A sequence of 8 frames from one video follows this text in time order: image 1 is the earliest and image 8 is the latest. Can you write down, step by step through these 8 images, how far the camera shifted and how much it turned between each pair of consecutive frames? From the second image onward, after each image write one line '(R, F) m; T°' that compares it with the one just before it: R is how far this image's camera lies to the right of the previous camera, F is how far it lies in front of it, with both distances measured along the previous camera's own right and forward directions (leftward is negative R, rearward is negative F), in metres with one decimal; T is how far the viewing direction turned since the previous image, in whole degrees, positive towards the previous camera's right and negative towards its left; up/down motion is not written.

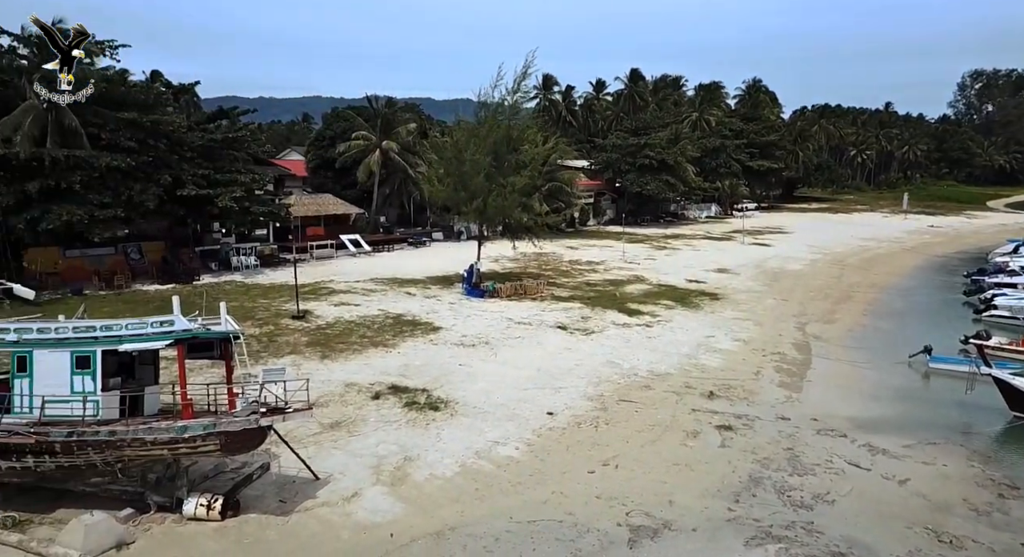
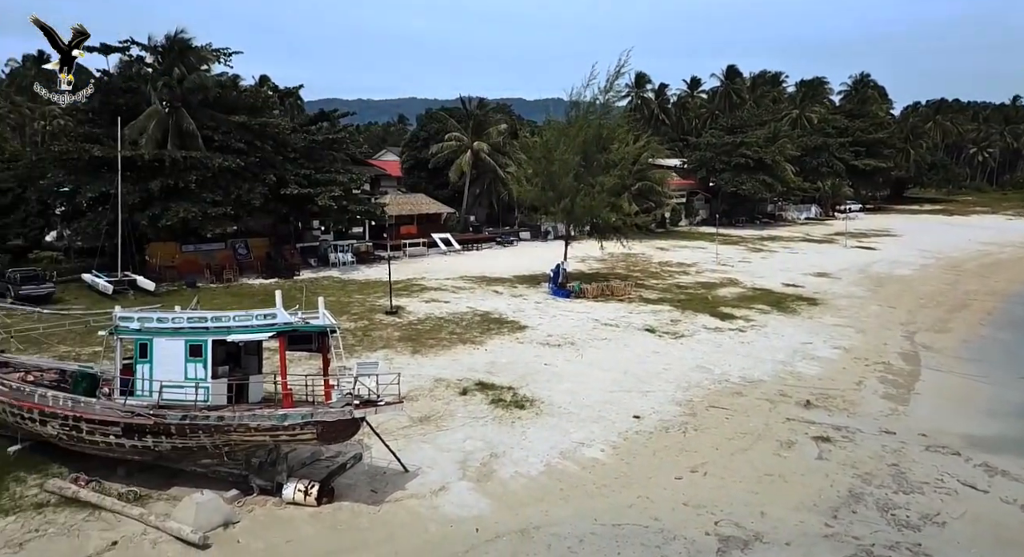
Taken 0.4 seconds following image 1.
(0.0, 0.0) m; -7°
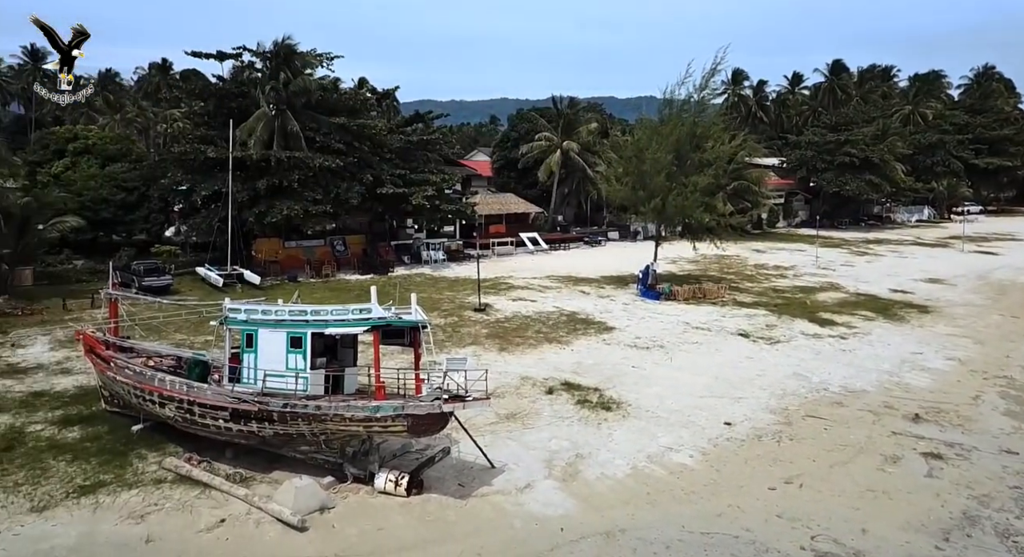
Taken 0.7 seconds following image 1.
(0.0, 0.0) m; -7°
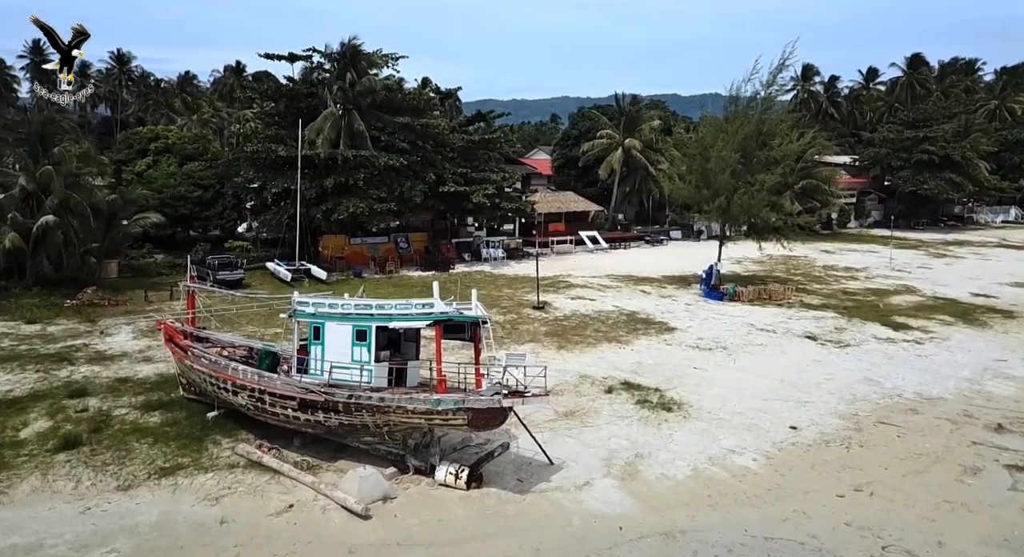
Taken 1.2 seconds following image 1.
(0.0, 0.0) m; -5°
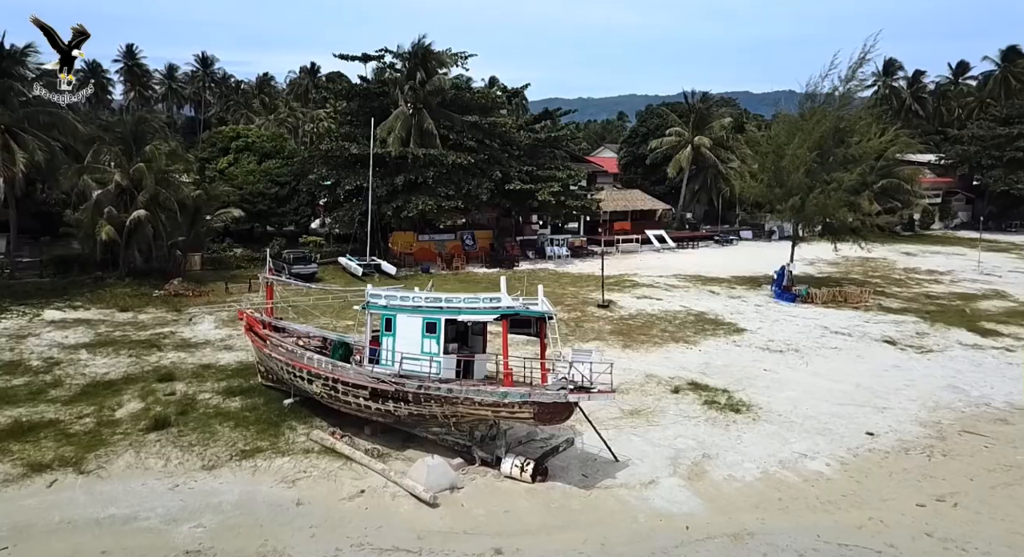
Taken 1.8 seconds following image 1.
(-0.1, -0.1) m; -5°
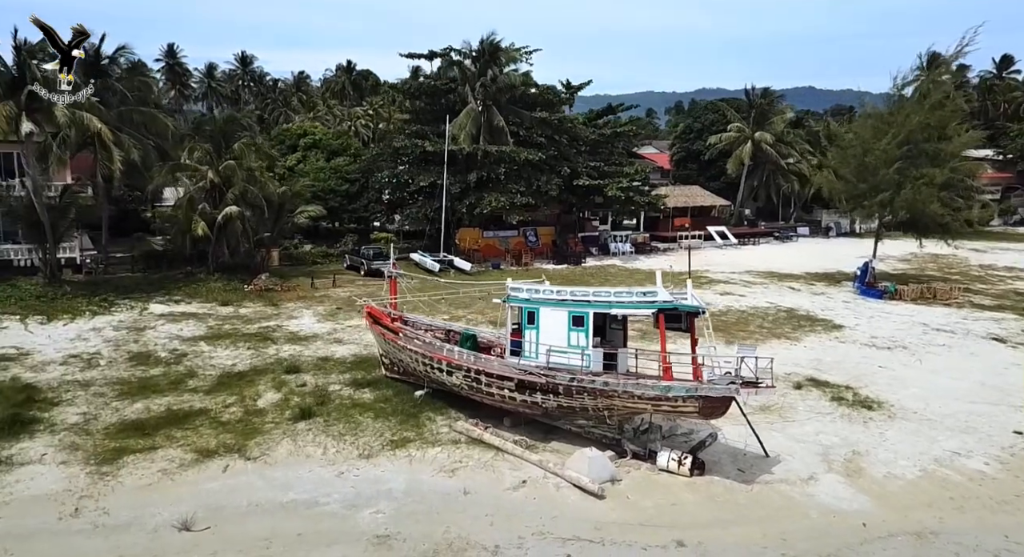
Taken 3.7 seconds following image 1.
(-1.7, -0.1) m; -3°
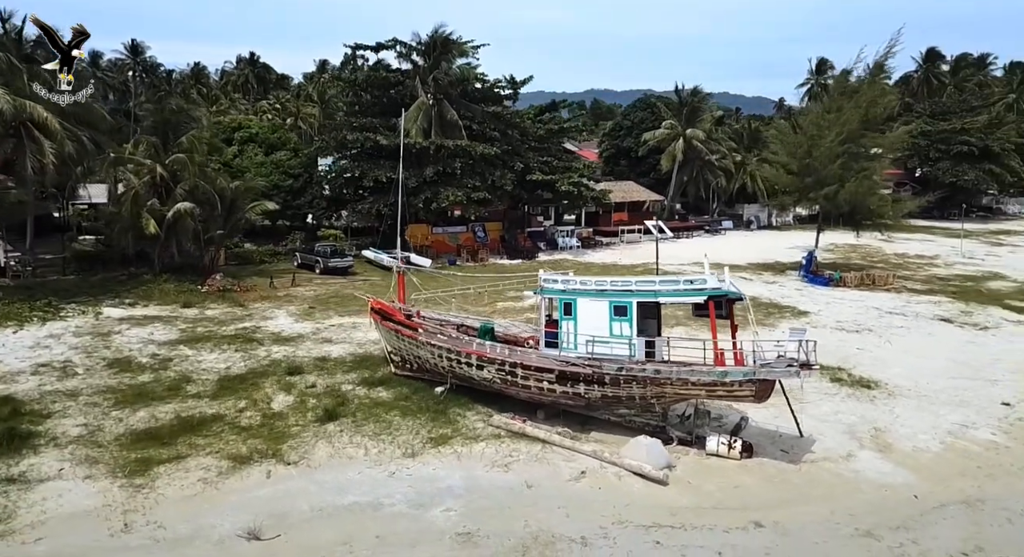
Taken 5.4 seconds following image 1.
(-1.8, +0.2) m; +6°
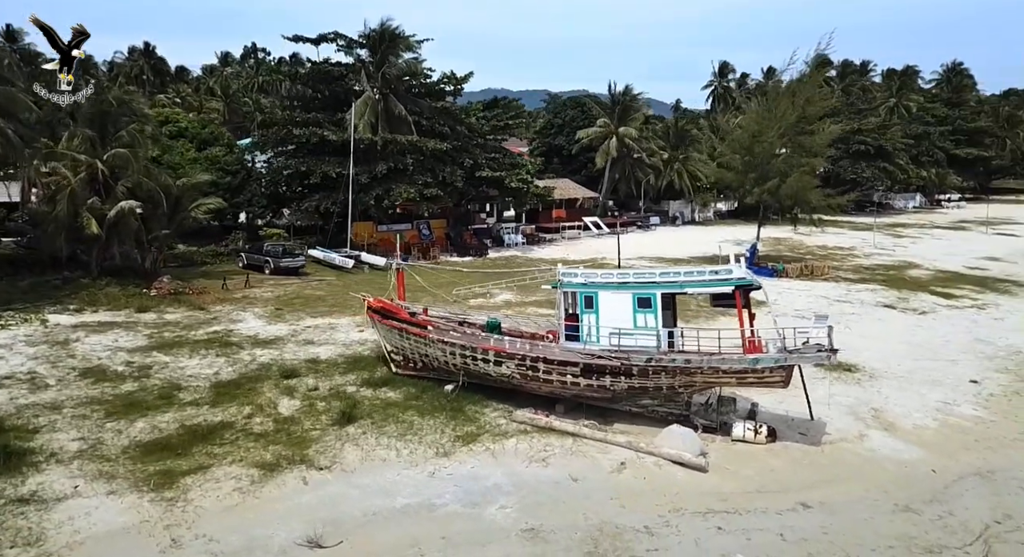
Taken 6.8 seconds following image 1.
(-1.6, +0.1) m; +6°
